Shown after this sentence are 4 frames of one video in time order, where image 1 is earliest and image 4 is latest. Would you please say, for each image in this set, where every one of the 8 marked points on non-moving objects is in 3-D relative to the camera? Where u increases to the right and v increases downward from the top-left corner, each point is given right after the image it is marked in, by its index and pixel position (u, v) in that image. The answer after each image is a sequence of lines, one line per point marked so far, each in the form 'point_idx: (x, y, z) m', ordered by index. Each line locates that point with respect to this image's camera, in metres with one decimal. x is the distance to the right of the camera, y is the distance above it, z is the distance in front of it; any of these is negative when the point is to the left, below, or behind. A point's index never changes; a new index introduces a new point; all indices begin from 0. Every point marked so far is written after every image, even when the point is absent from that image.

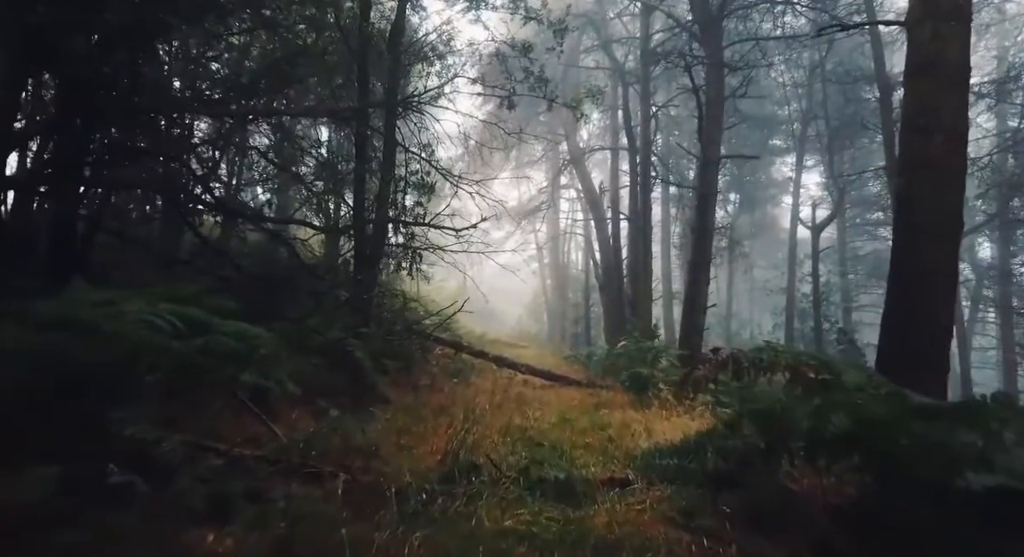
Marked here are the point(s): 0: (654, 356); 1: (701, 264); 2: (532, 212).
0: (+1.8, -1.0, +8.6) m
1: (+3.1, +0.2, +10.7) m
2: (+0.6, +1.8, +18.1) m
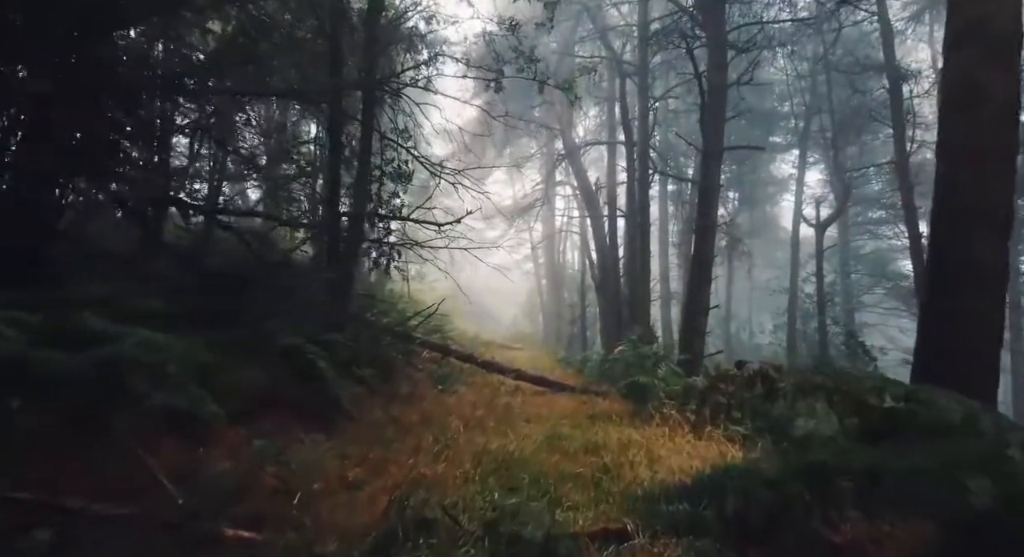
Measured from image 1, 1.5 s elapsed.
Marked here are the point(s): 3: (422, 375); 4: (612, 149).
0: (+1.7, -1.0, +8.0) m
1: (+2.9, +0.2, +10.1) m
2: (+0.4, +1.8, +17.5) m
3: (-1.2, -1.3, +8.8) m
4: (+2.6, +3.4, +17.5) m
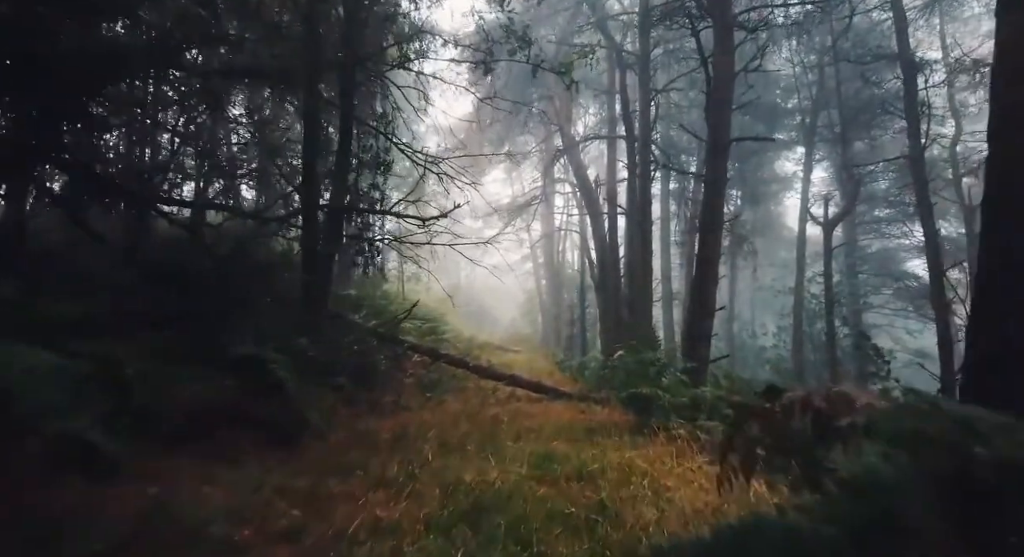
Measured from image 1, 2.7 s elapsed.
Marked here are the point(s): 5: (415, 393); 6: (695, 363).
0: (+1.6, -1.0, +7.4) m
1: (+2.8, +0.2, +9.5) m
2: (+0.3, +1.8, +17.0) m
3: (-1.3, -1.3, +8.2) m
4: (+2.6, +3.4, +16.9) m
5: (-1.1, -1.3, +7.7) m
6: (+2.6, -1.2, +9.2) m
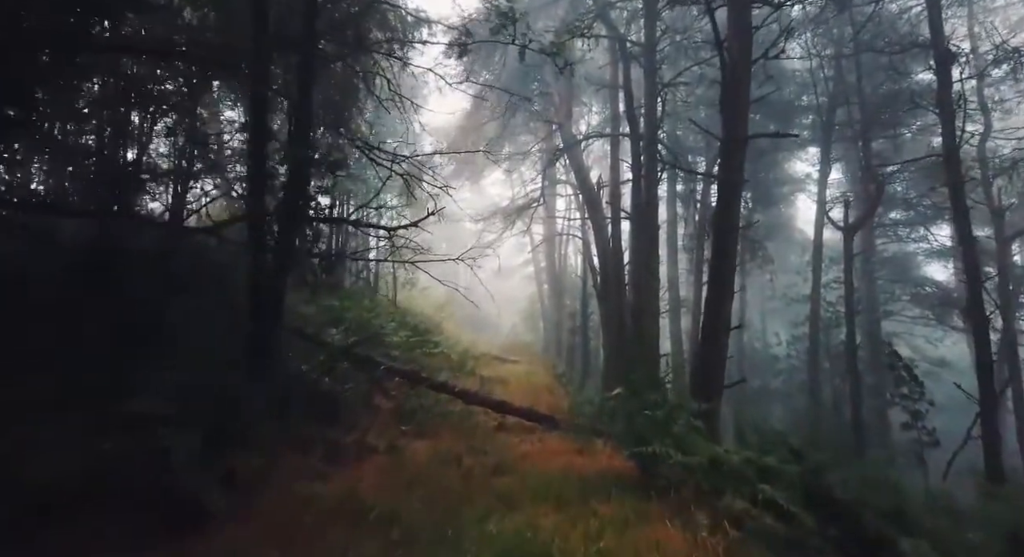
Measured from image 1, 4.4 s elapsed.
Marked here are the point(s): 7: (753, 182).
0: (+1.5, -1.2, +6.4) m
1: (+2.7, 0.0, +8.5) m
2: (+0.2, +1.7, +16.0) m
3: (-1.4, -1.5, +7.2) m
4: (+2.5, +3.2, +15.9) m
5: (-1.3, -1.5, +6.7) m
6: (+2.4, -1.3, +8.2) m
7: (+7.0, +2.8, +19.2) m
